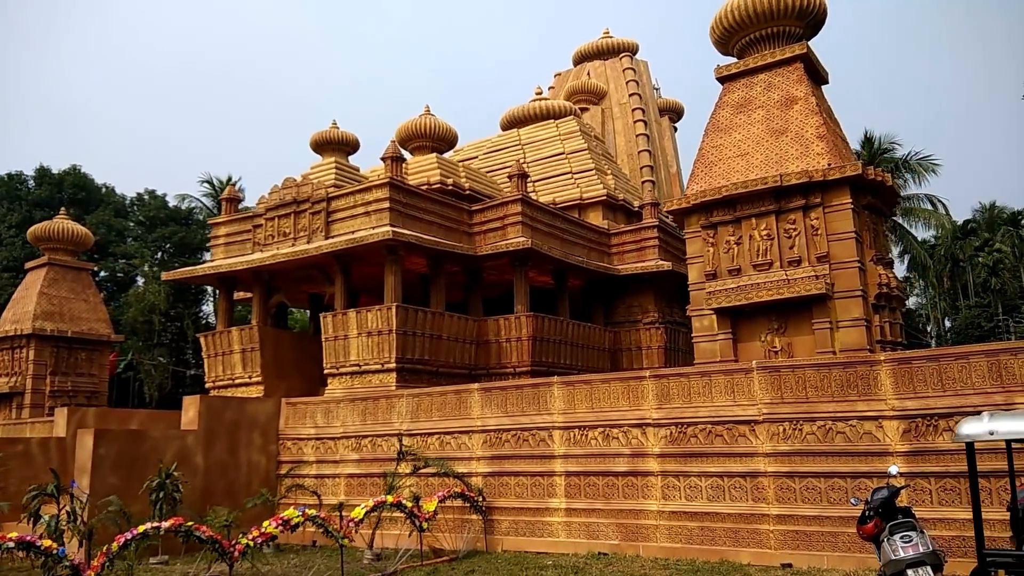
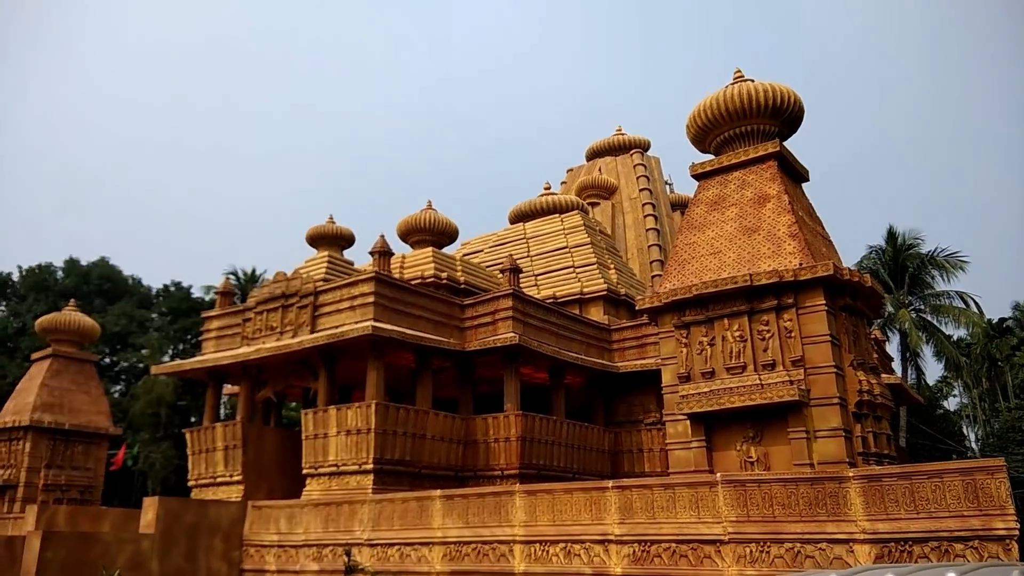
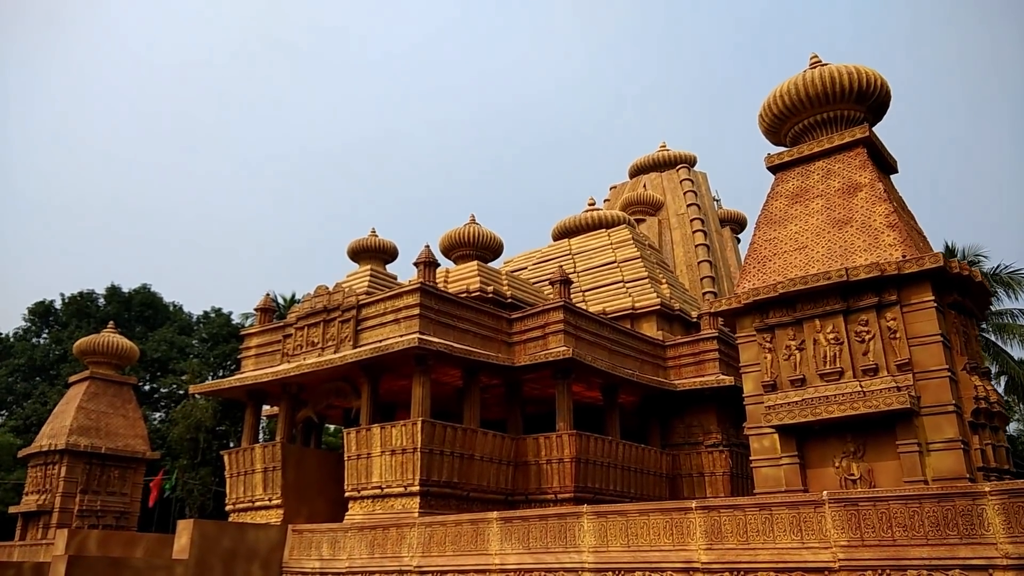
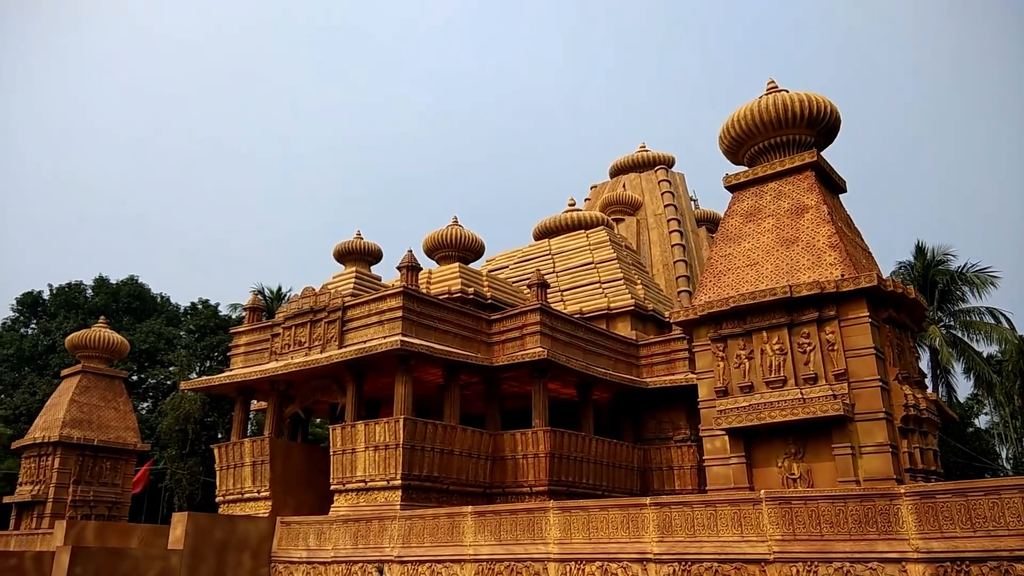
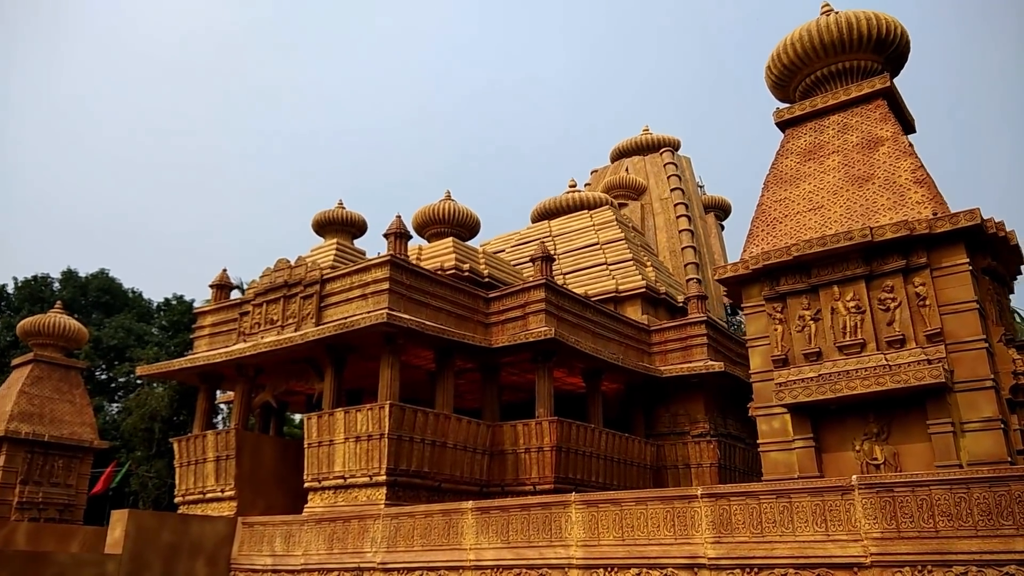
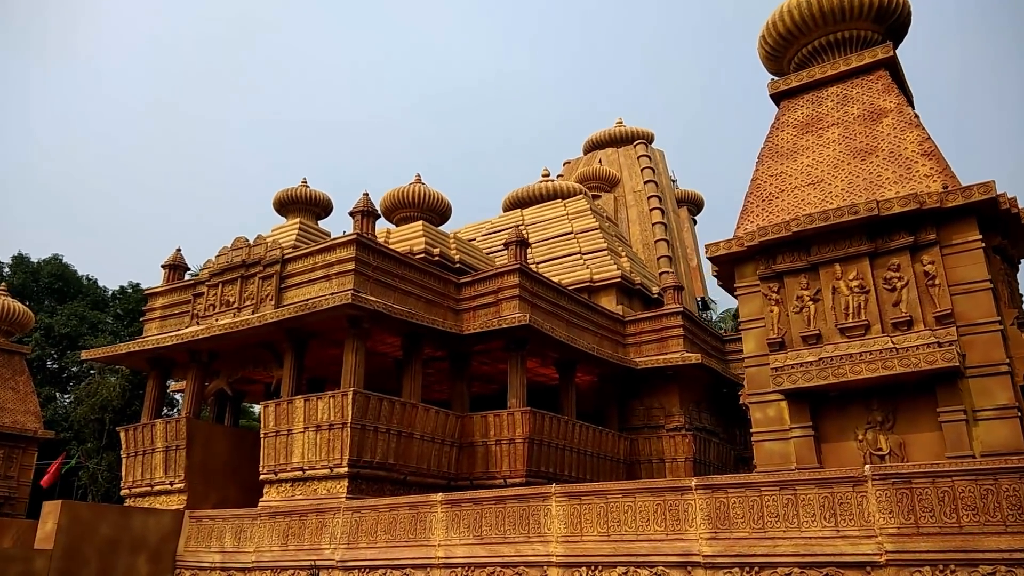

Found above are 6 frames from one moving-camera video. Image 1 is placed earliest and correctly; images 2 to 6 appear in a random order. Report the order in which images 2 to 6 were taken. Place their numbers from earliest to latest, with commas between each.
2, 4, 3, 5, 6
